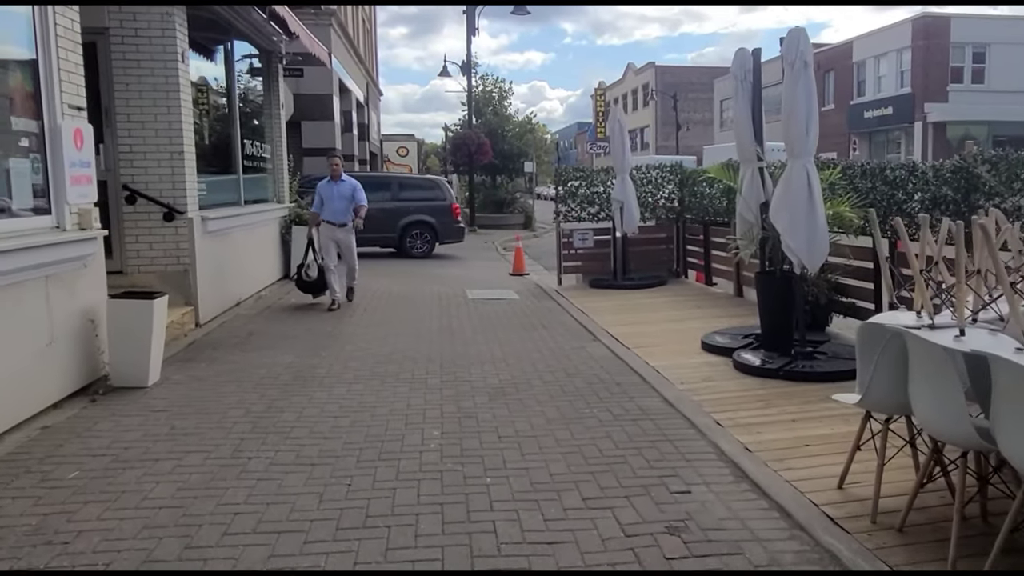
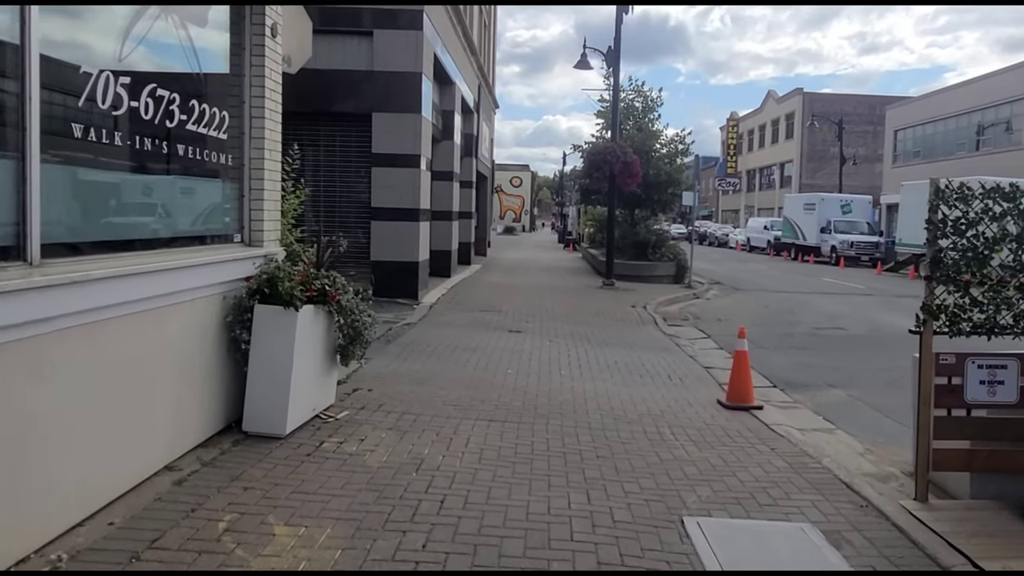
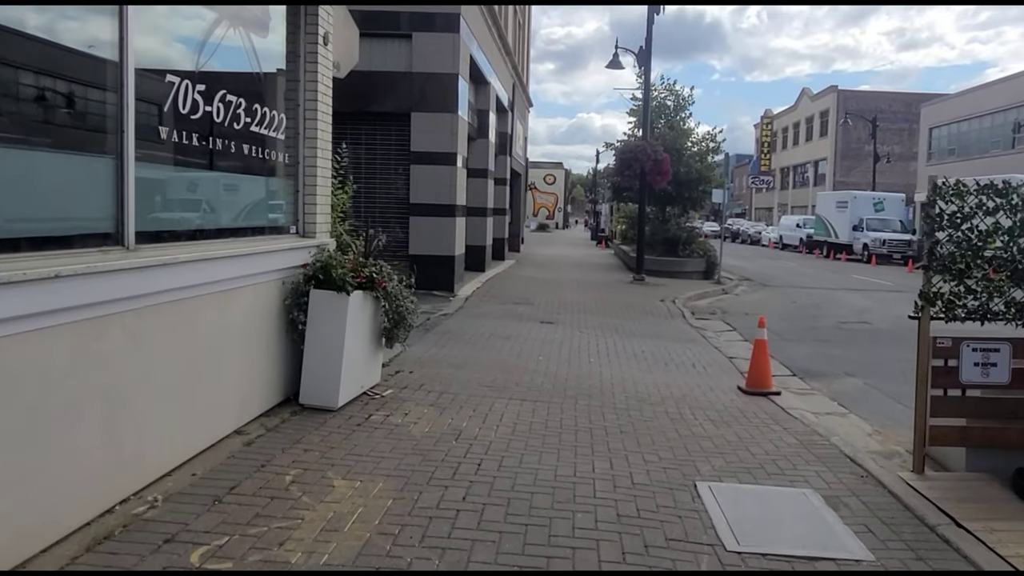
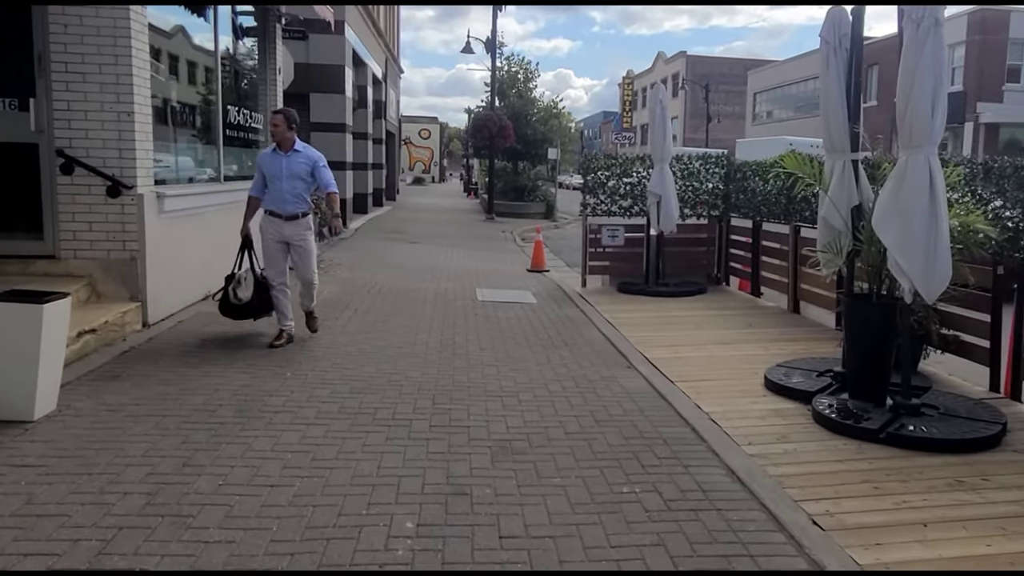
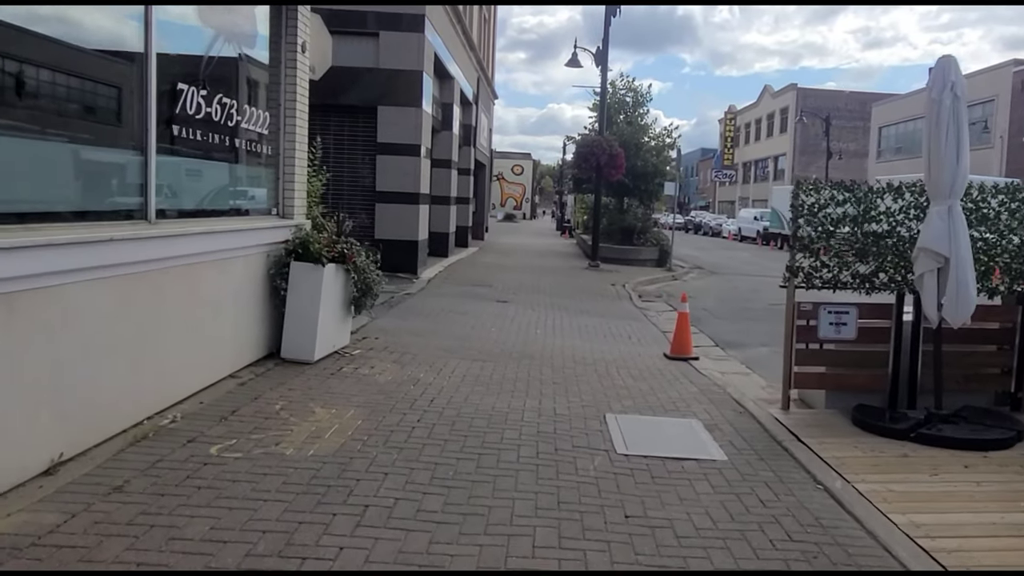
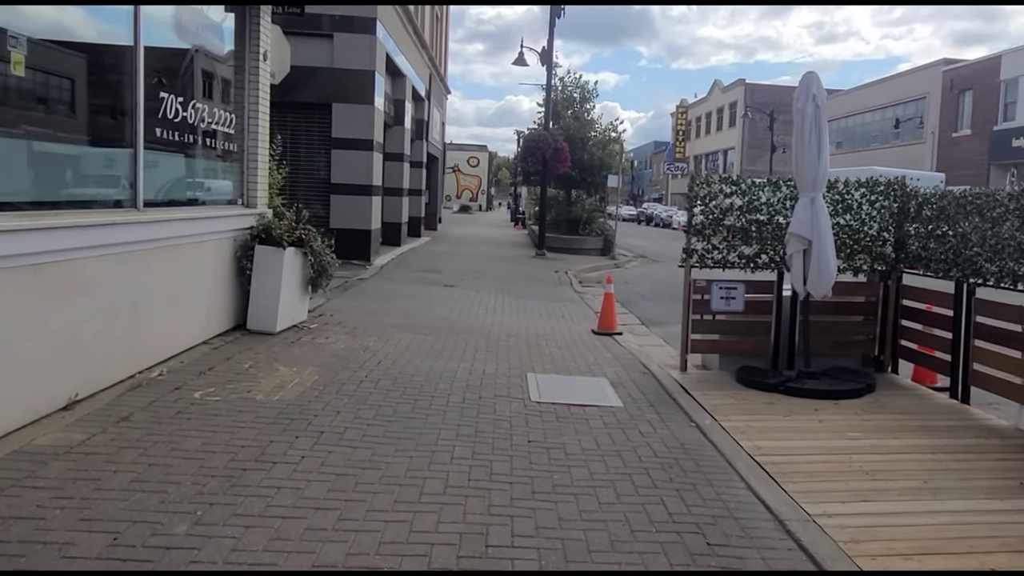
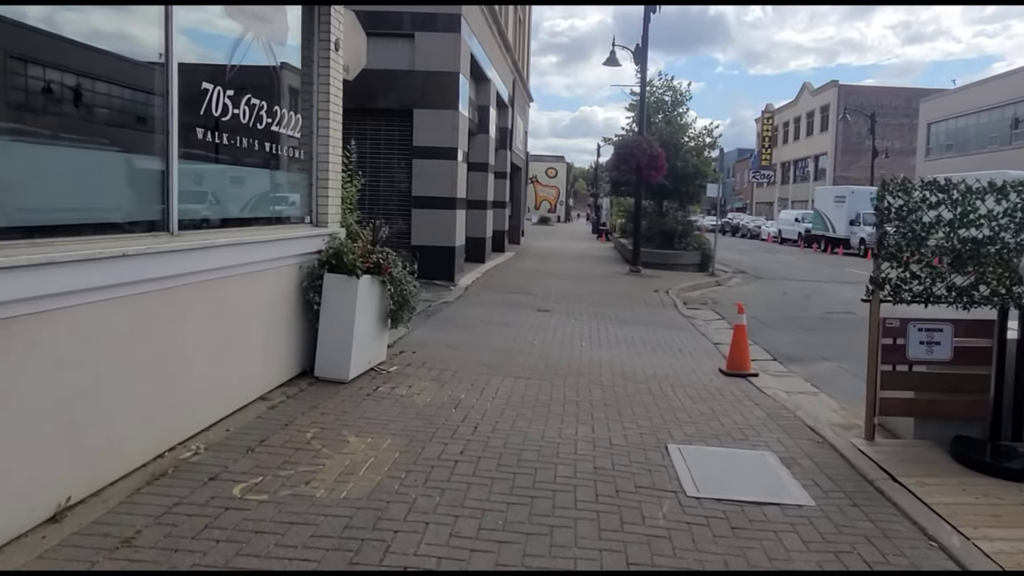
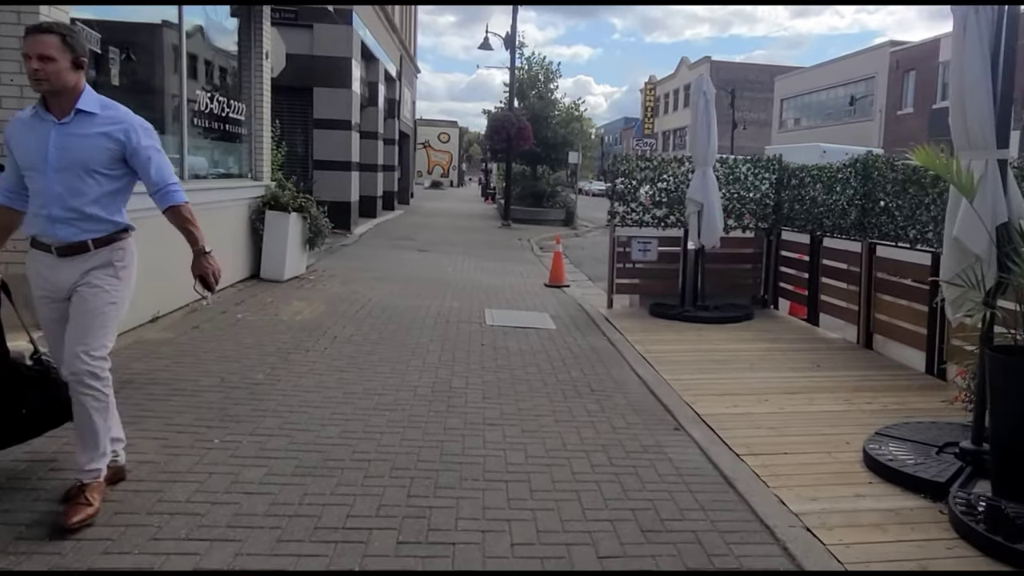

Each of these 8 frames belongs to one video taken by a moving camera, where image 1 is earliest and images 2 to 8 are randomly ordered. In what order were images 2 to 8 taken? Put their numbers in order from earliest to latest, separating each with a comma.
4, 8, 6, 5, 7, 3, 2
